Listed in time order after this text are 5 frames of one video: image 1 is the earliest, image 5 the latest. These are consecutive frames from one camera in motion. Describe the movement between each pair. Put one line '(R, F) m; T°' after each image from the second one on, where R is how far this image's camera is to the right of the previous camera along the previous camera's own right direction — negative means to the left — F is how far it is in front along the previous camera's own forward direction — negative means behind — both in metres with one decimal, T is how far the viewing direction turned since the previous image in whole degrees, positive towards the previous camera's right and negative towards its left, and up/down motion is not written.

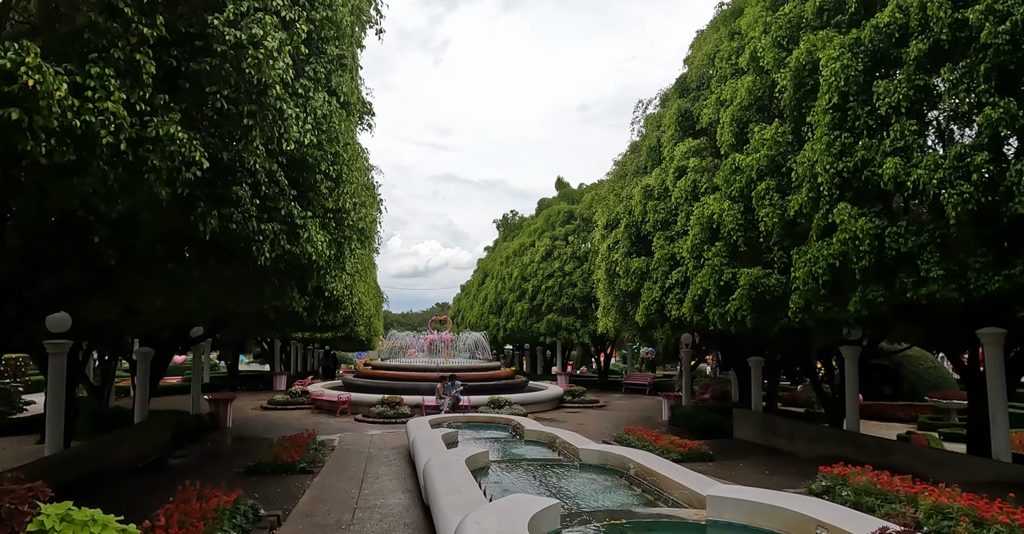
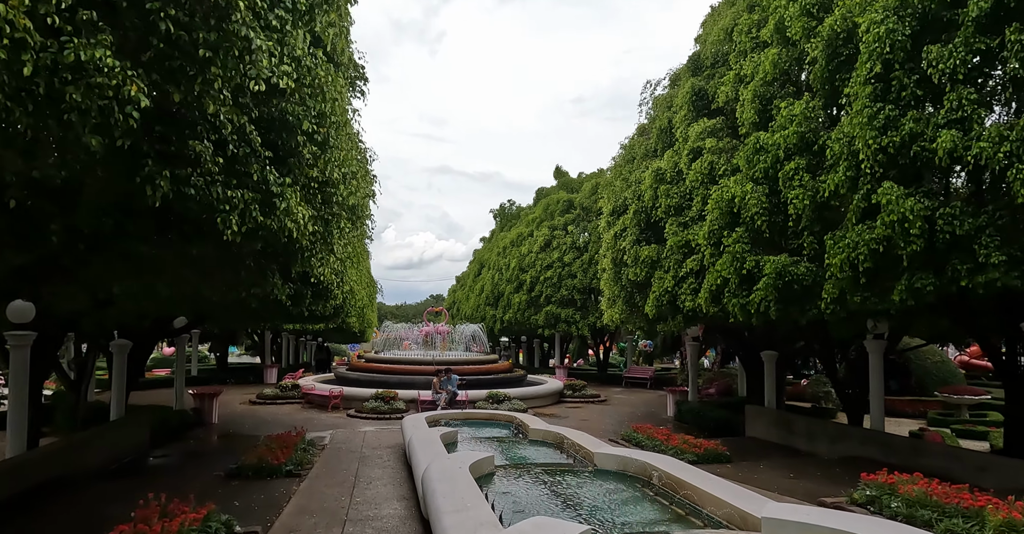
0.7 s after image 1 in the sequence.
(-0.2, +0.7) m; +1°
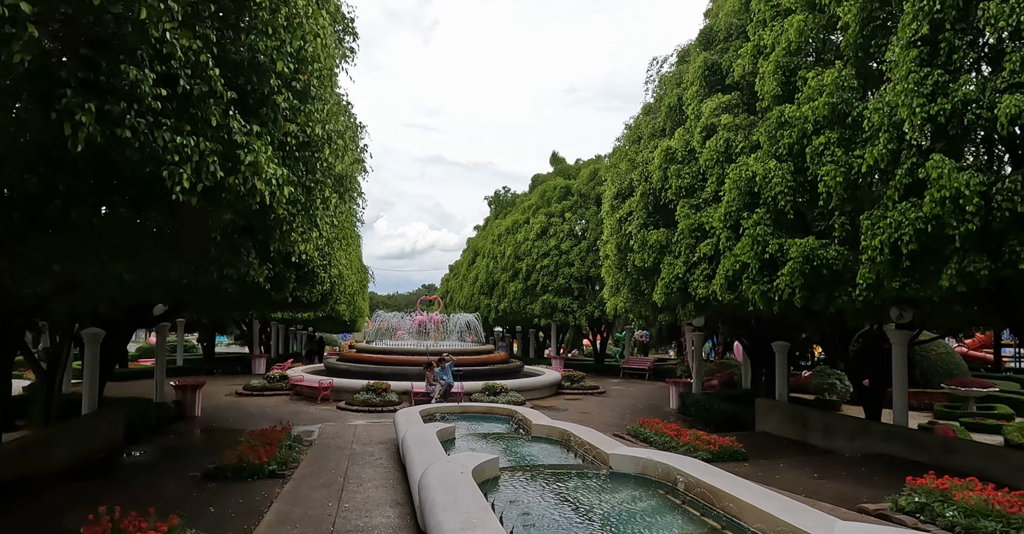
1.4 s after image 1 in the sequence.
(-0.1, +0.7) m; +1°
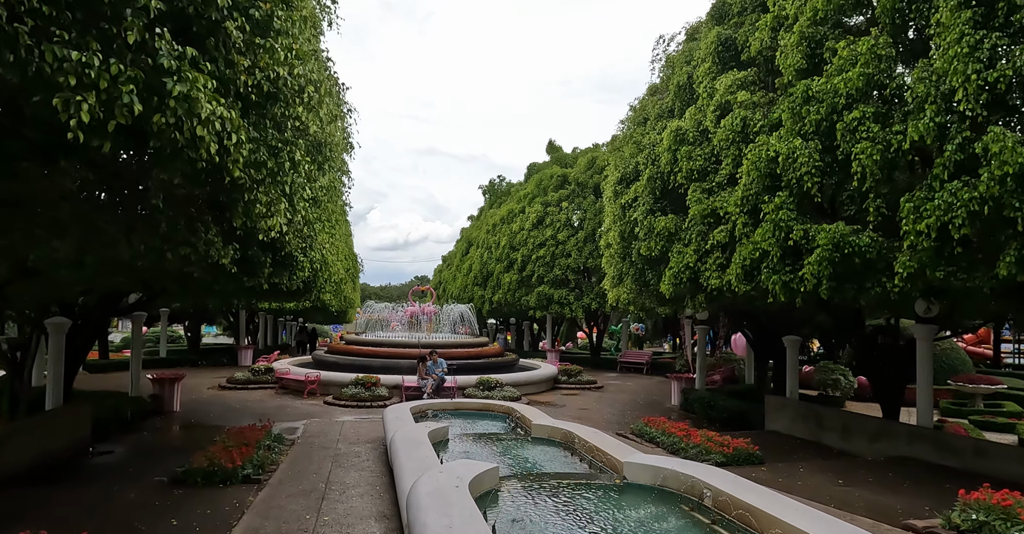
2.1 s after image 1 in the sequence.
(-0.1, +0.7) m; +1°
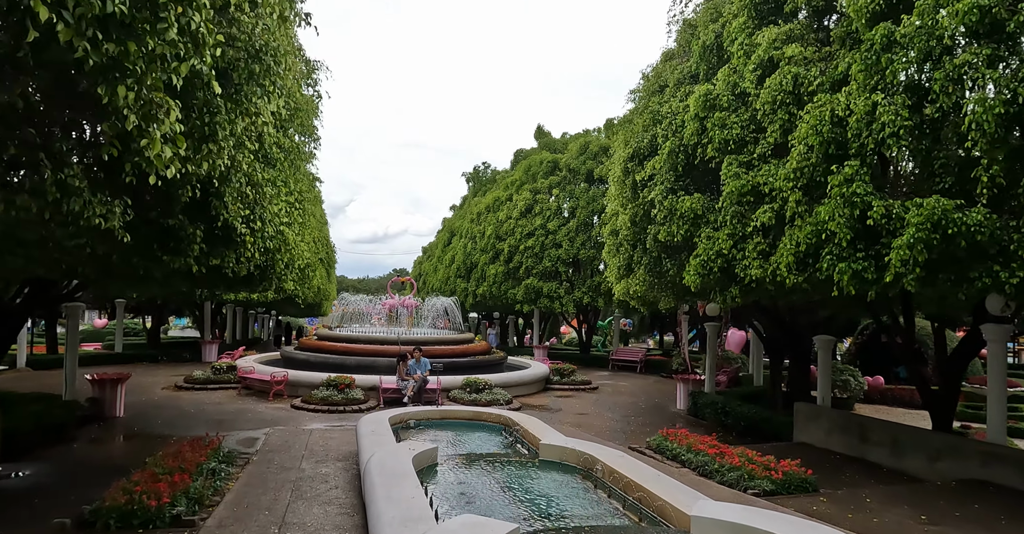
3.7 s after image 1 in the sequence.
(-0.3, +1.5) m; +2°
